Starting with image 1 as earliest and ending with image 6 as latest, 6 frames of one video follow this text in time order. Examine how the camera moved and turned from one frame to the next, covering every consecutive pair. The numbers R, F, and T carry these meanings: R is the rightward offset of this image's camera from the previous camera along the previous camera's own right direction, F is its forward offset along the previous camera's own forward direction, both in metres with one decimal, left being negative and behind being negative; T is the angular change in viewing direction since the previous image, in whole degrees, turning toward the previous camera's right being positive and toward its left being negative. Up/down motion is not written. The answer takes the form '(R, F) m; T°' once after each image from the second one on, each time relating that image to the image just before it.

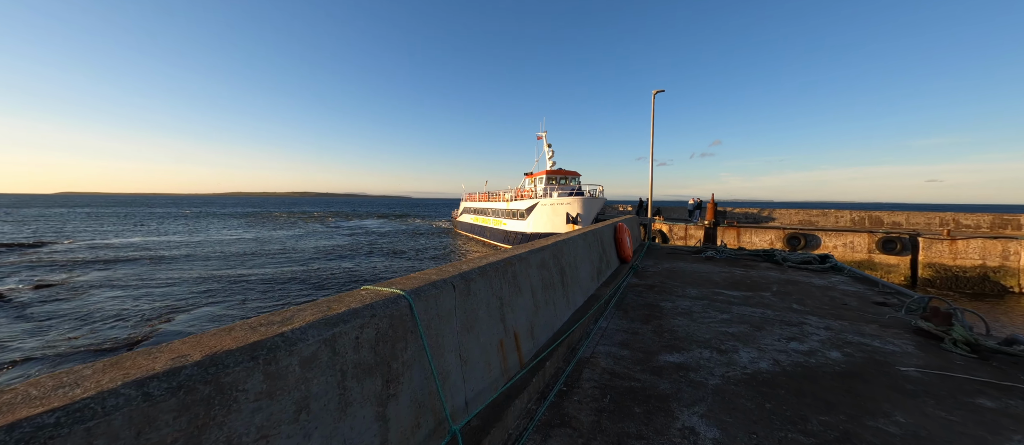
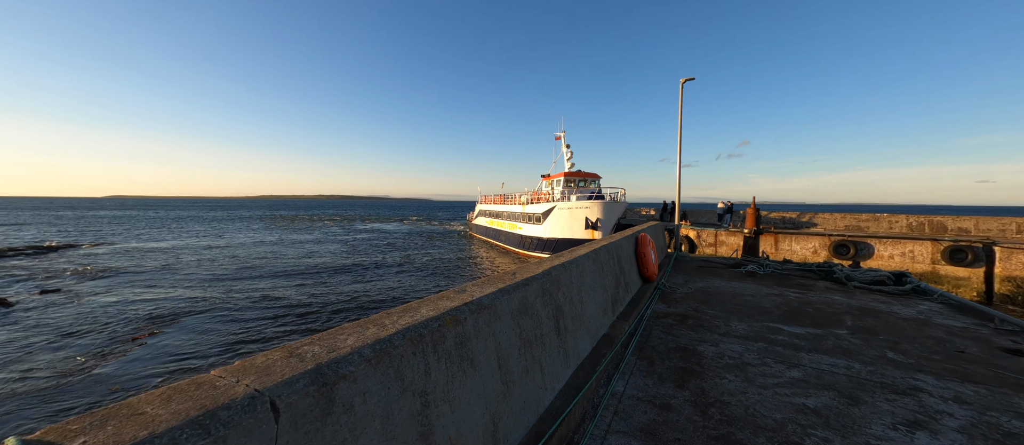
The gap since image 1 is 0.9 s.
(+0.4, +1.1) m; -3°
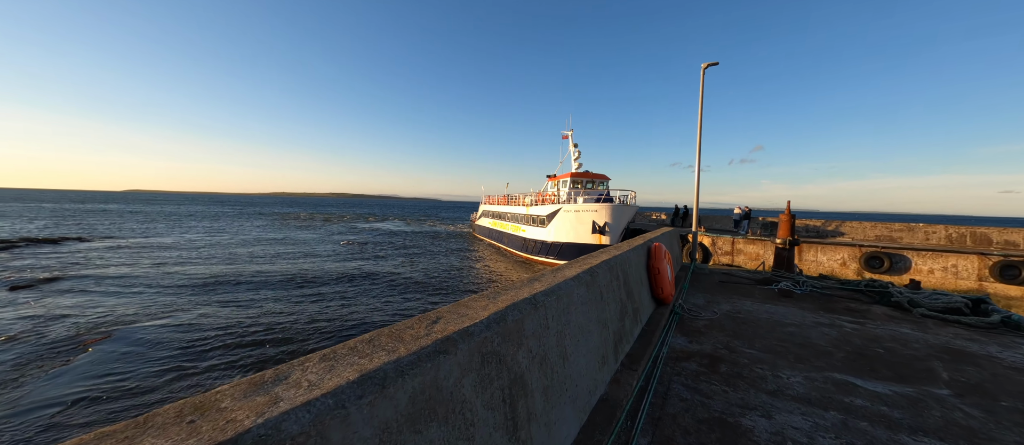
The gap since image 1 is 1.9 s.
(+0.4, +1.1) m; -1°
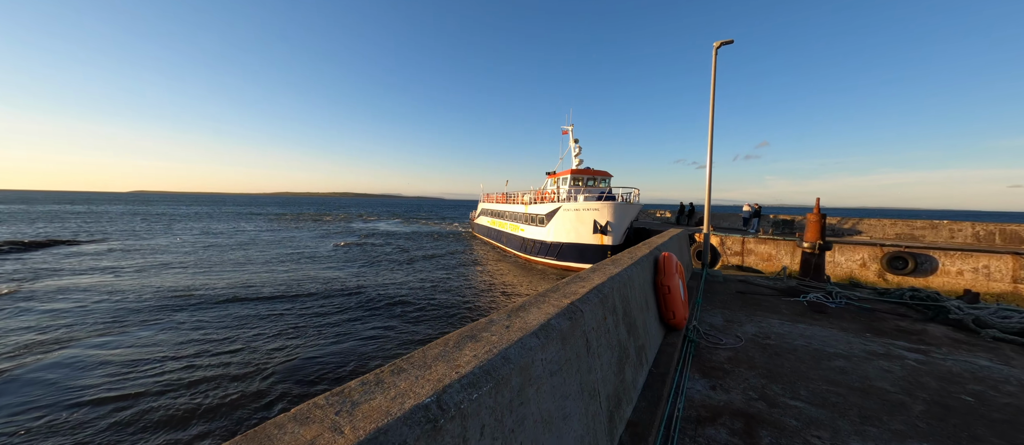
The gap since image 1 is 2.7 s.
(+0.4, +0.9) m; -1°
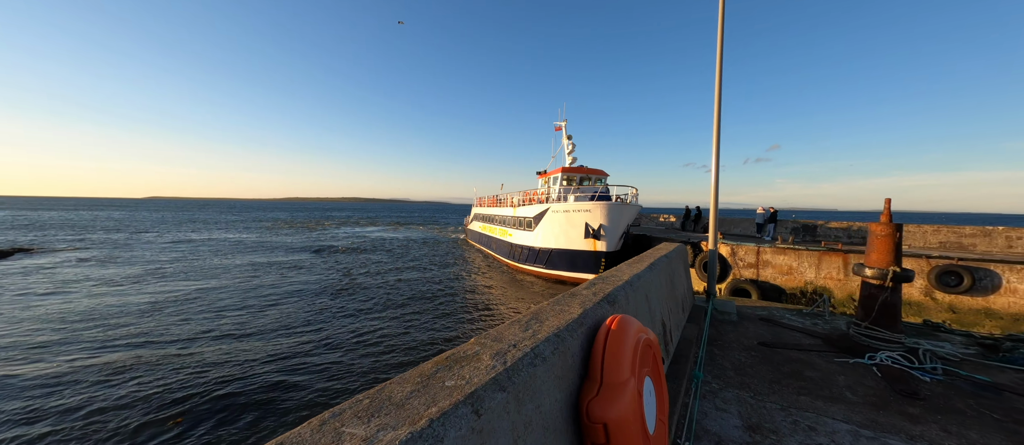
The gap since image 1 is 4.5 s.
(+1.4, +2.1) m; -1°
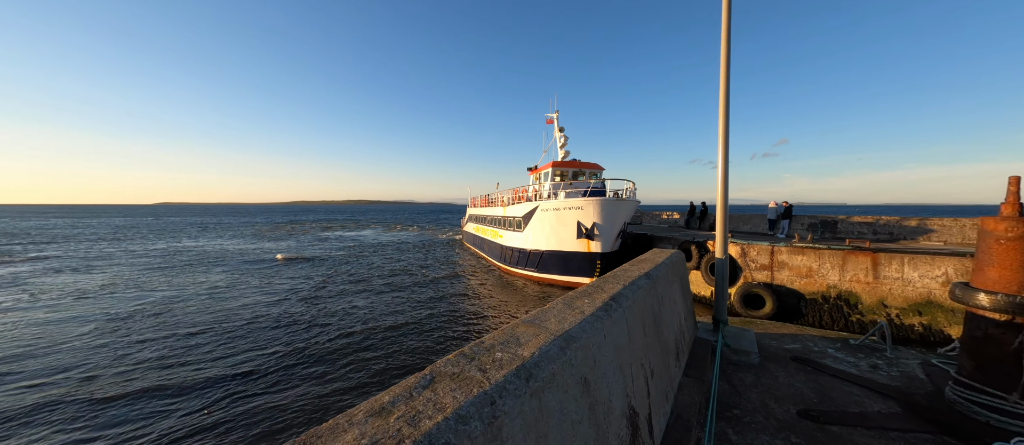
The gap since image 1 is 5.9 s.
(+1.0, +1.5) m; -1°
